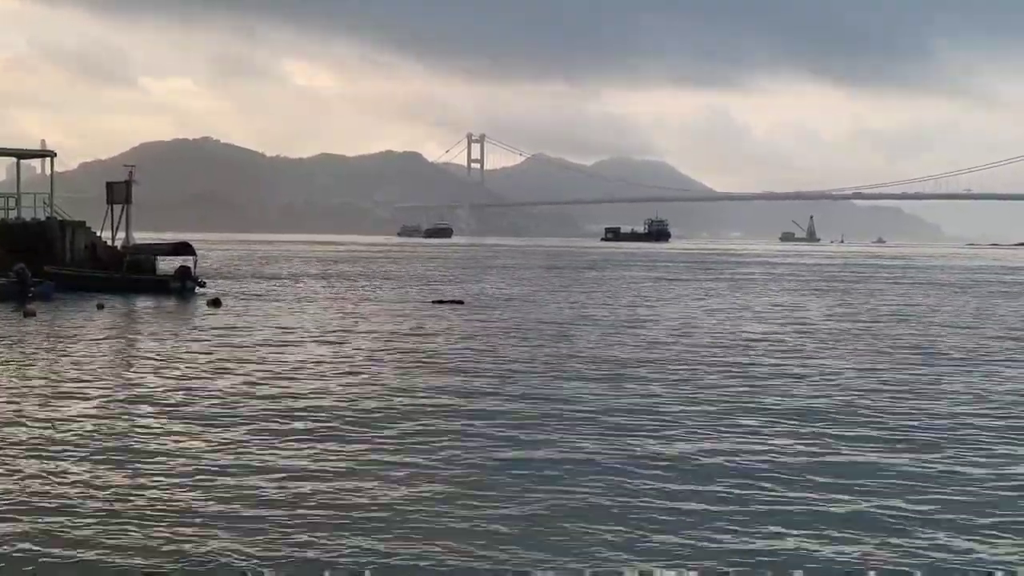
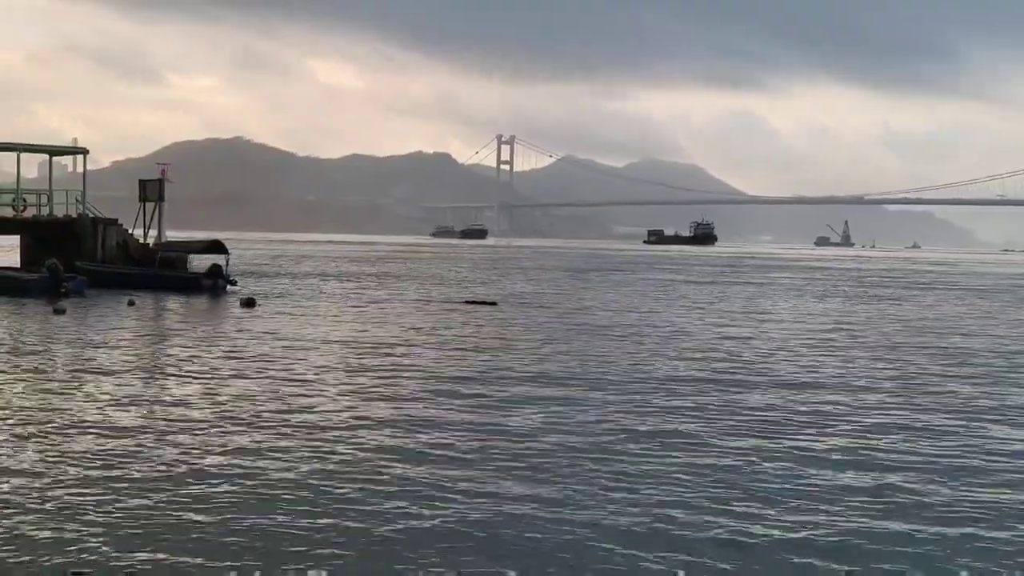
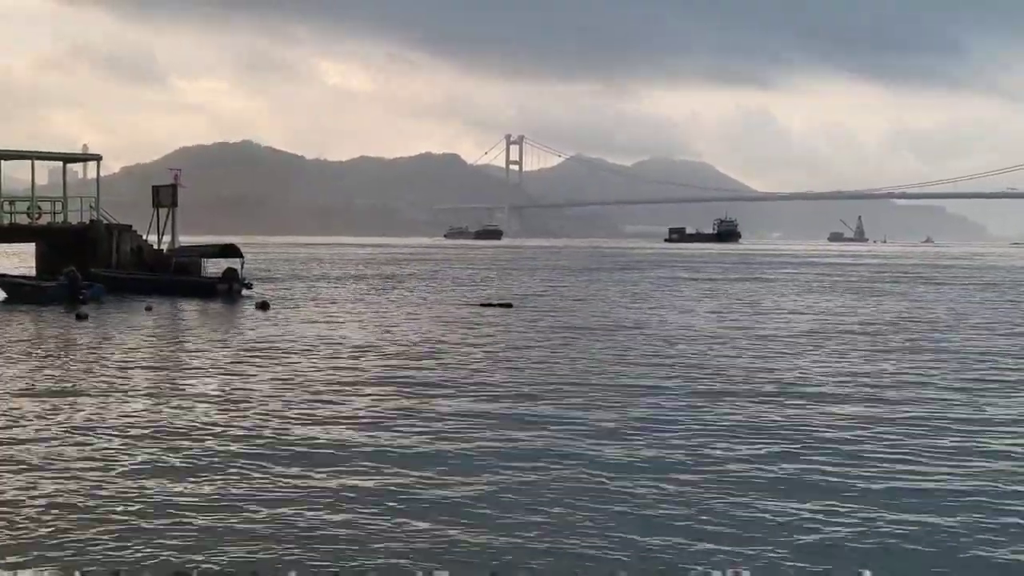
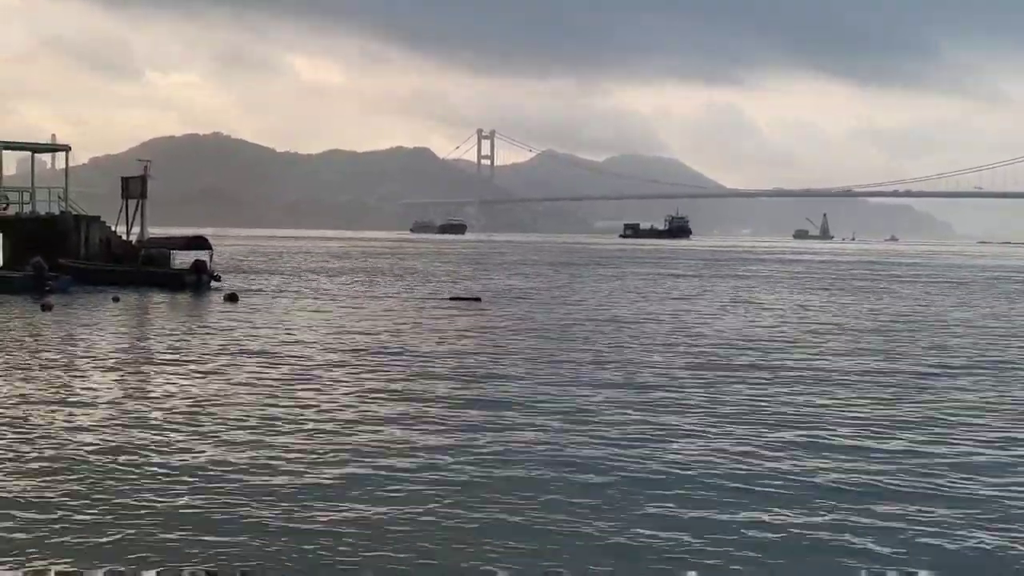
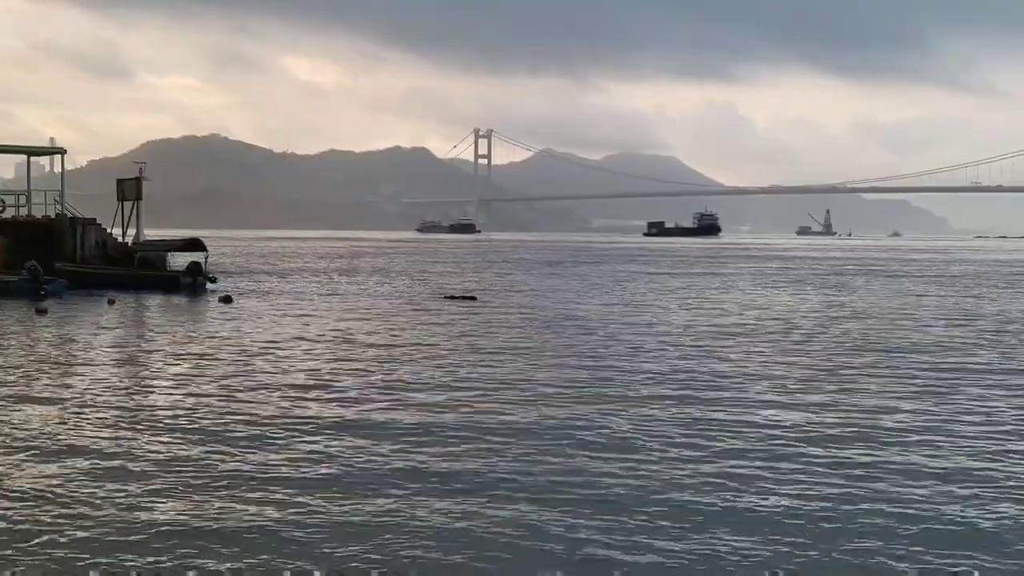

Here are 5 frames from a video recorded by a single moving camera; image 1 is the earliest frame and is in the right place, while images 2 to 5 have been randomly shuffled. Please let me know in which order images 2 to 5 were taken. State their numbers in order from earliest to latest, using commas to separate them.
4, 2, 3, 5
